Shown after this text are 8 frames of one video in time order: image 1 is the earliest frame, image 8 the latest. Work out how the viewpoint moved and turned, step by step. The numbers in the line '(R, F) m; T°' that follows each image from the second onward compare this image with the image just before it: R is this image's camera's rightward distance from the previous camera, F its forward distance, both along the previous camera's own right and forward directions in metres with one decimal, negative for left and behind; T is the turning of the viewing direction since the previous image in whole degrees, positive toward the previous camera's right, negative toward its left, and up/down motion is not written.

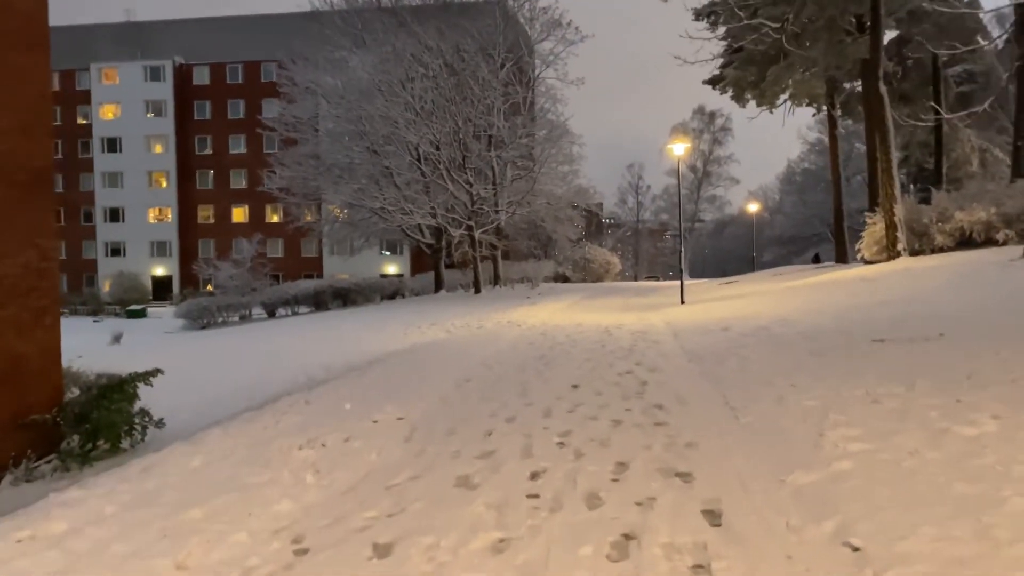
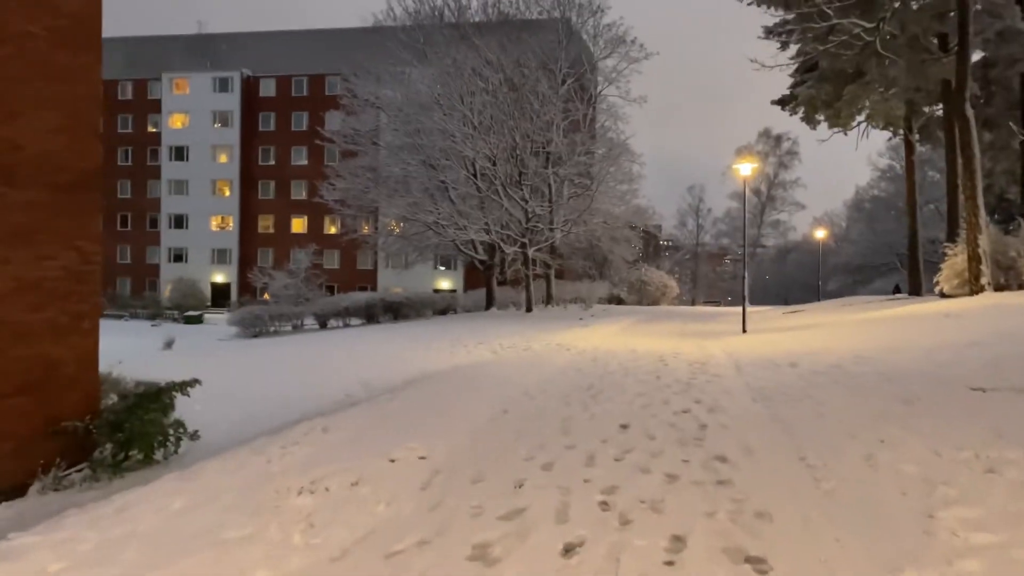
(+0.1, +0.7) m; -4°
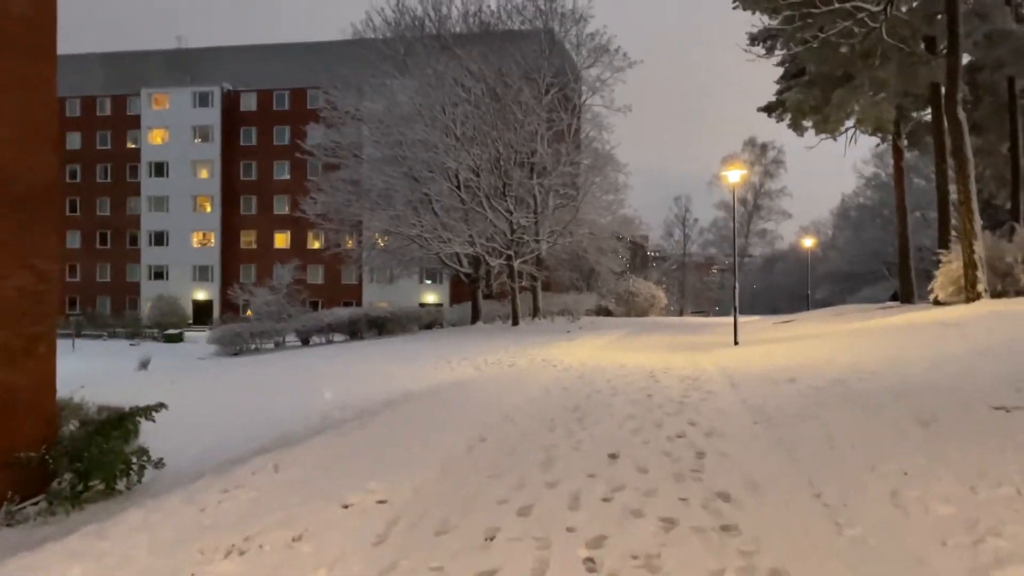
(+0.1, +0.6) m; +1°
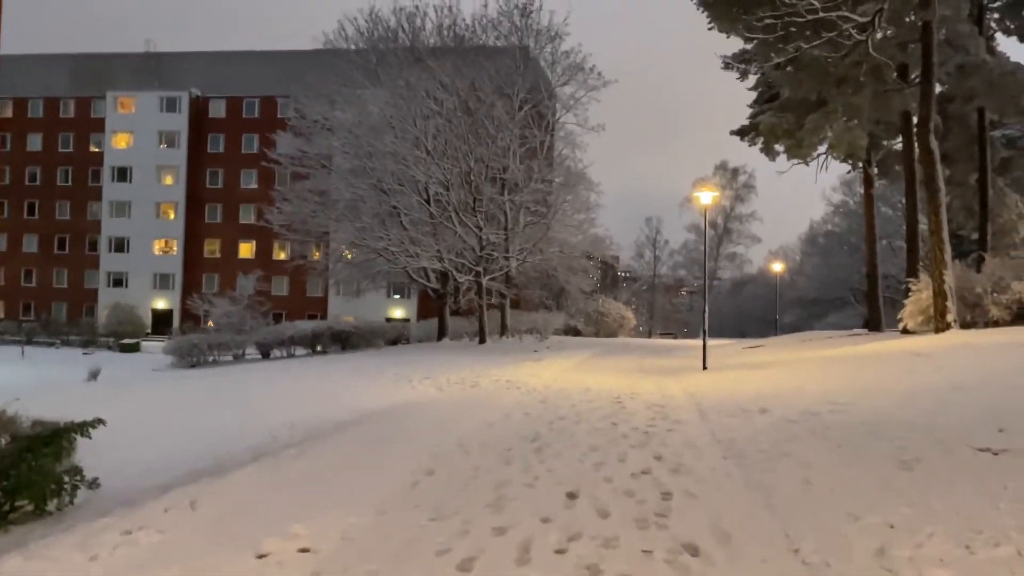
(+0.1, +0.5) m; +2°
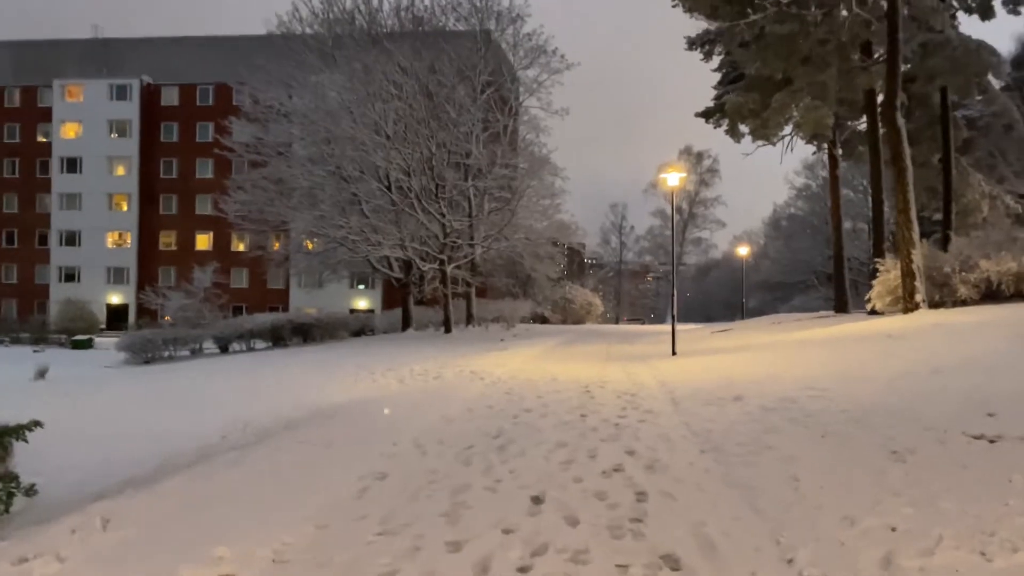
(+0.1, +0.5) m; +2°
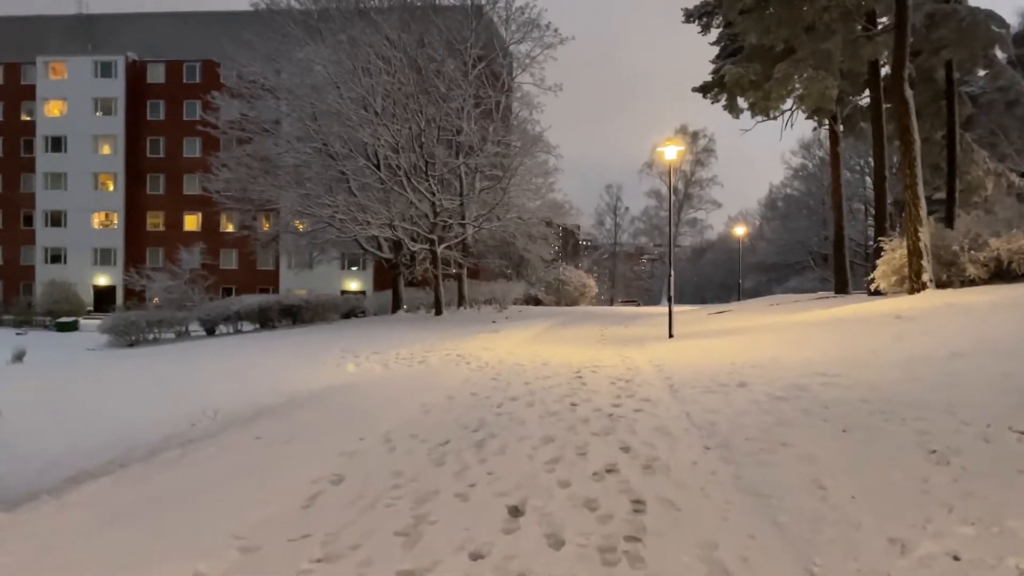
(+0.1, +0.7) m; 0°
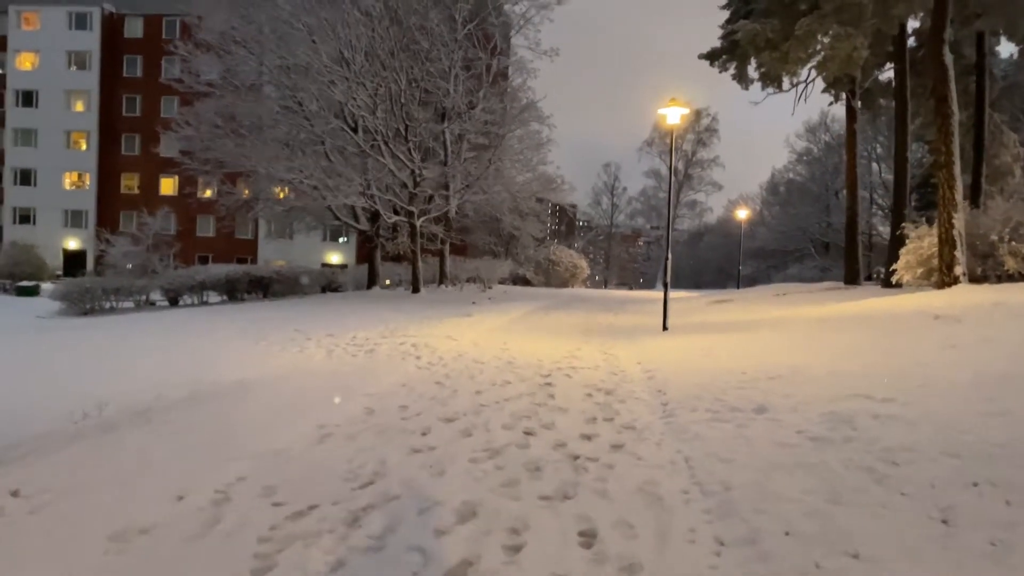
(+0.4, +2.0) m; 0°
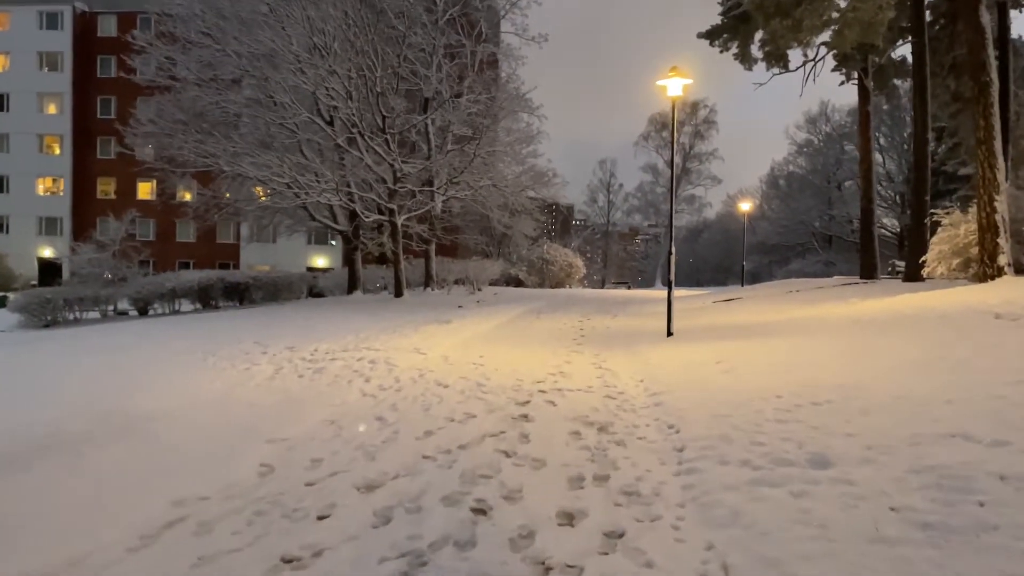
(+0.2, +1.7) m; 0°
